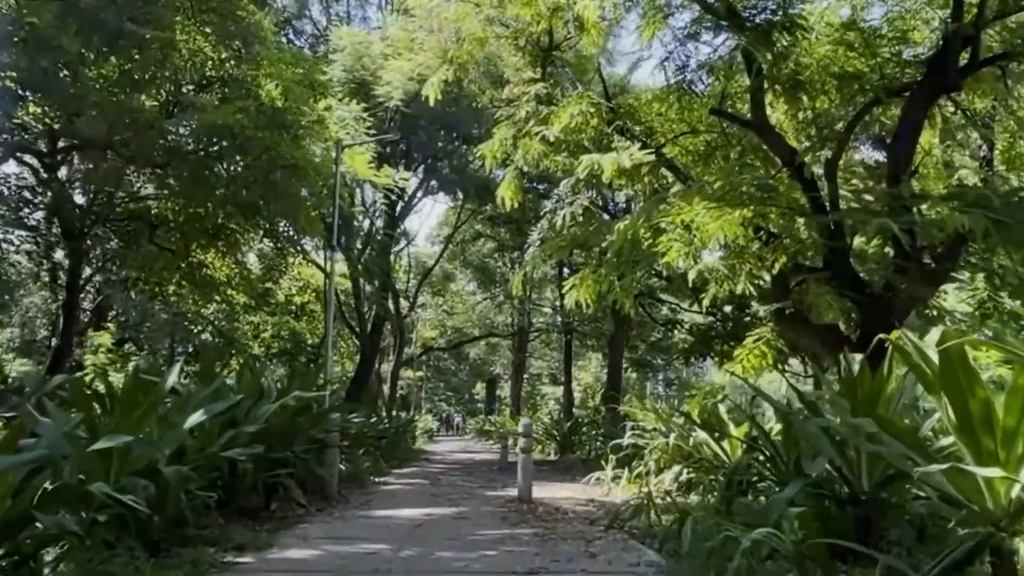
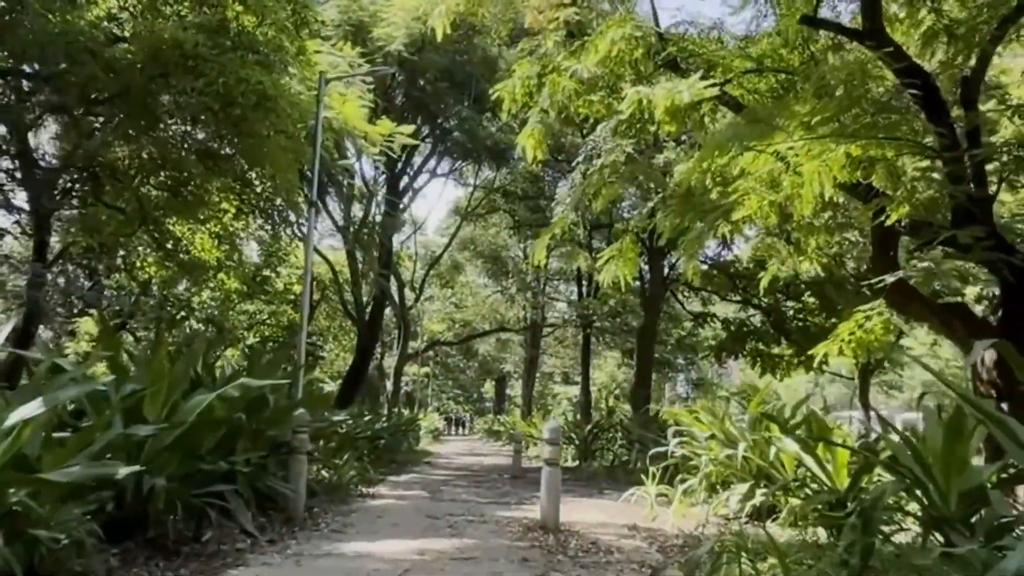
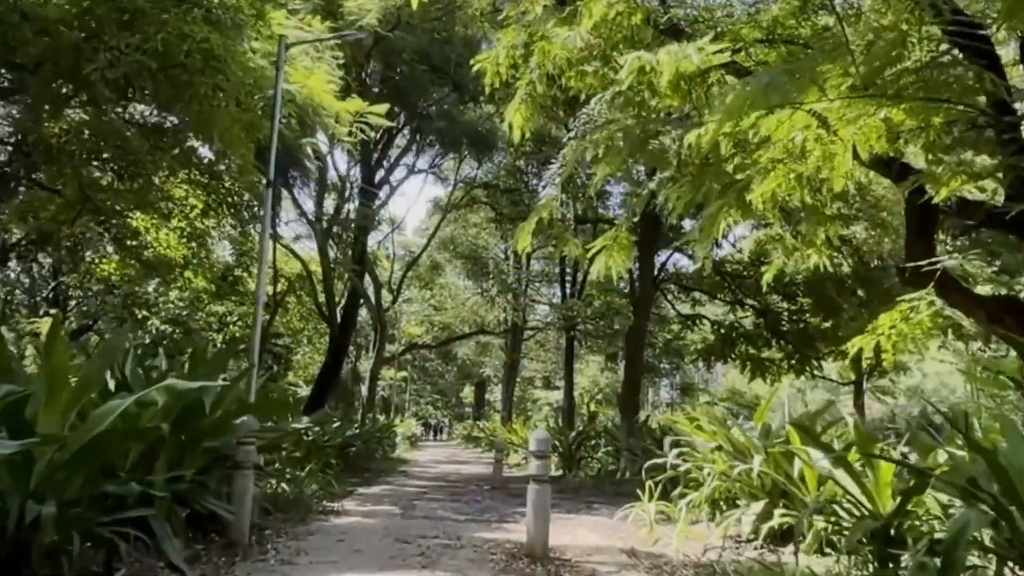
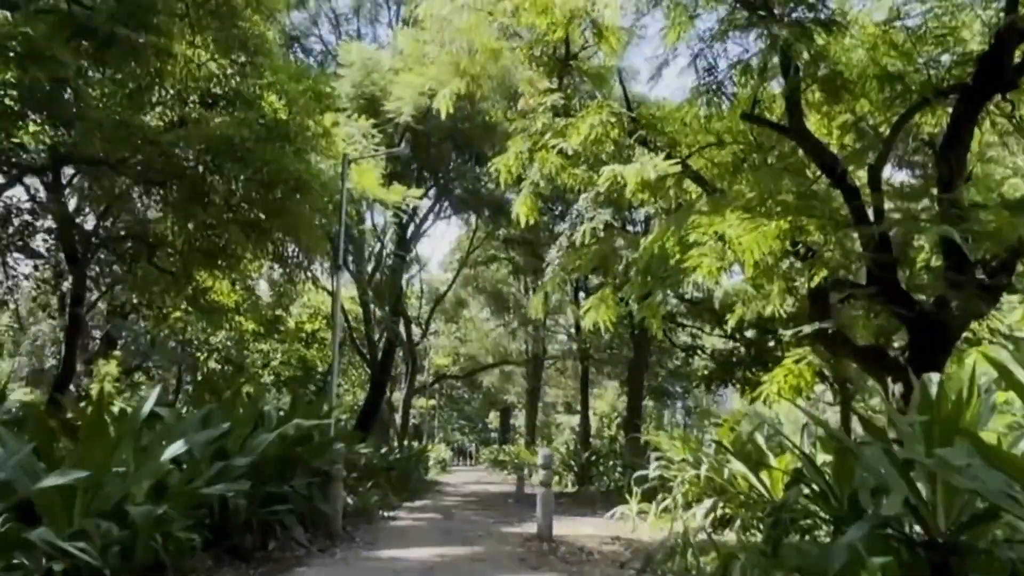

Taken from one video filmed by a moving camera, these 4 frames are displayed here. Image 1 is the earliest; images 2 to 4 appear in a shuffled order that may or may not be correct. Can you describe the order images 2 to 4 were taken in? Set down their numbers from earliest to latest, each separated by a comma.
4, 2, 3
